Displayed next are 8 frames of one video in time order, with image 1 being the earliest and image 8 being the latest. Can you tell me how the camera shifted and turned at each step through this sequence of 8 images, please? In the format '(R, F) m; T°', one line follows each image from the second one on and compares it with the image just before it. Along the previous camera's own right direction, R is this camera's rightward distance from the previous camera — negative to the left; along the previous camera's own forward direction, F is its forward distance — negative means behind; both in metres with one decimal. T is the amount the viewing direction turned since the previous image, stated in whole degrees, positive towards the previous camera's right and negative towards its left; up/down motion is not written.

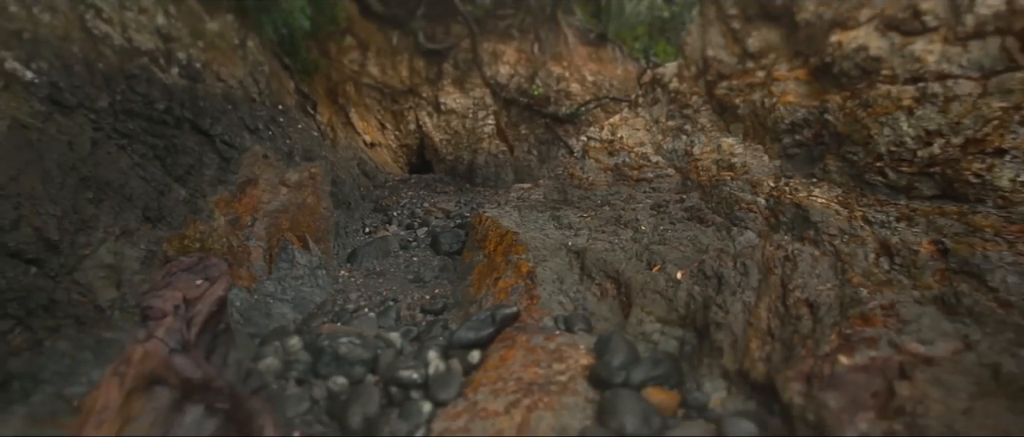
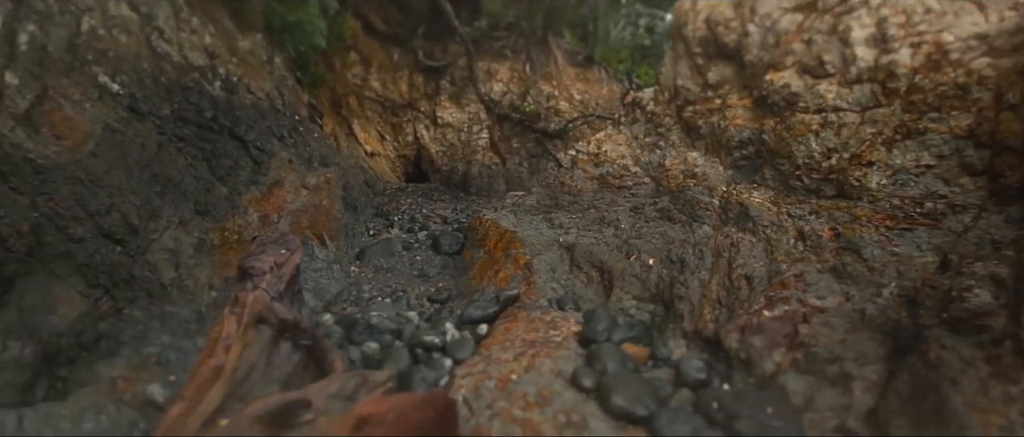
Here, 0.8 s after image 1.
(-0.2, -0.9) m; +2°
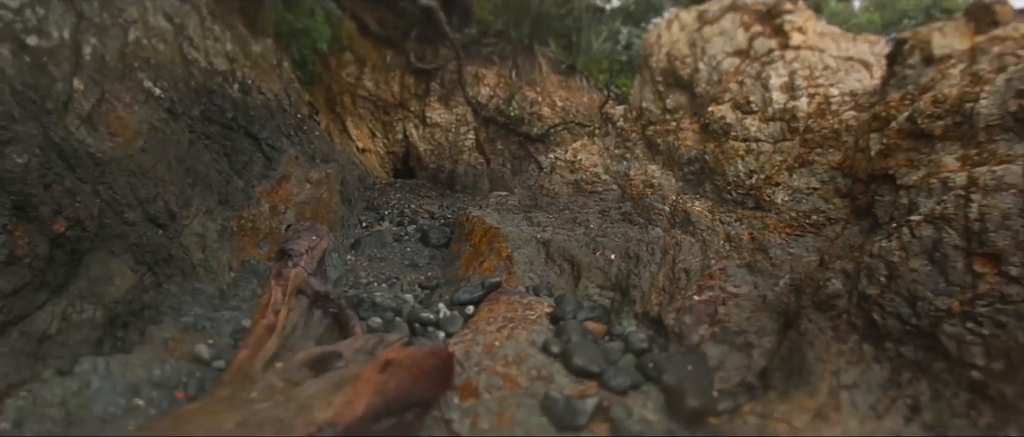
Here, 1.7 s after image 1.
(-0.1, -0.9) m; +2°
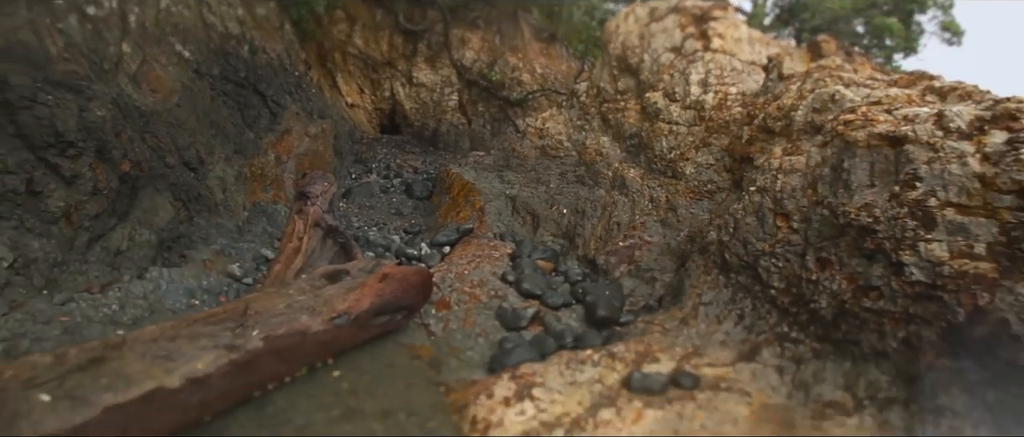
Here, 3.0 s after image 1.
(+0.1, -1.3) m; +2°
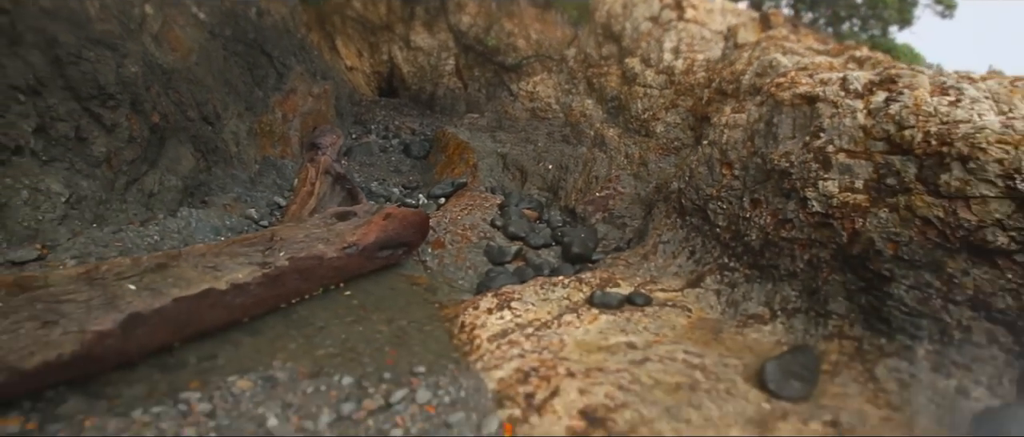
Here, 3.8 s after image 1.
(+0.1, -0.7) m; 0°
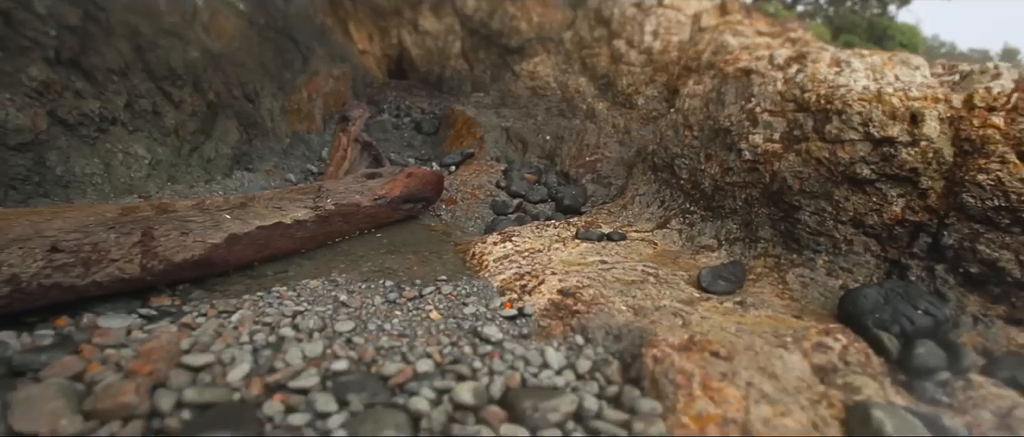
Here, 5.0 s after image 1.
(+0.1, -1.1) m; -1°
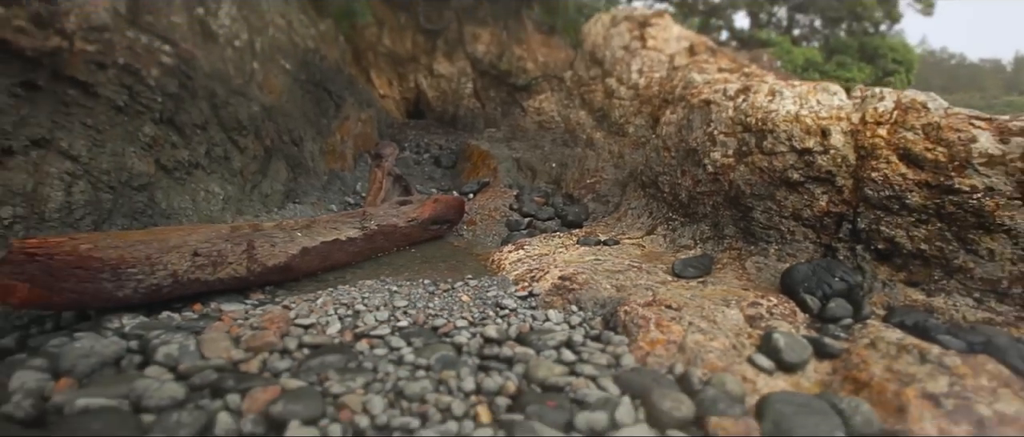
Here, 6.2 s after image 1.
(+0.1, -1.1) m; -2°
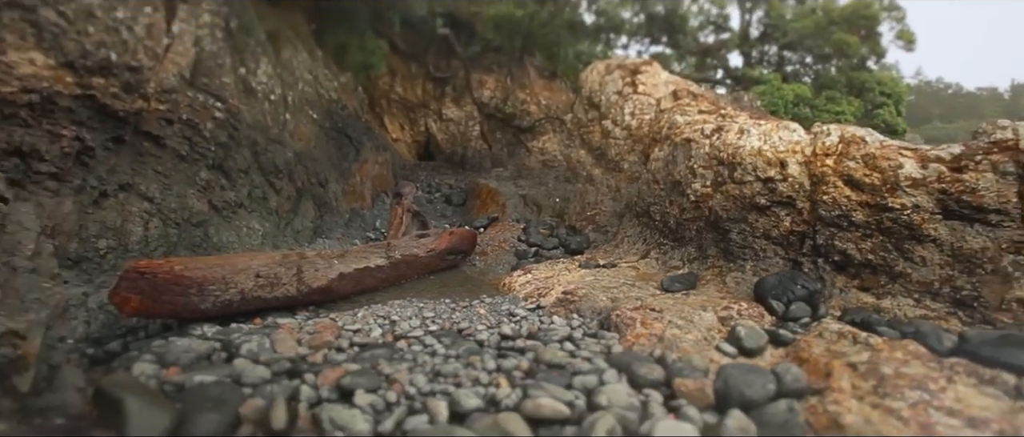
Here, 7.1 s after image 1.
(0.0, -0.8) m; -1°
